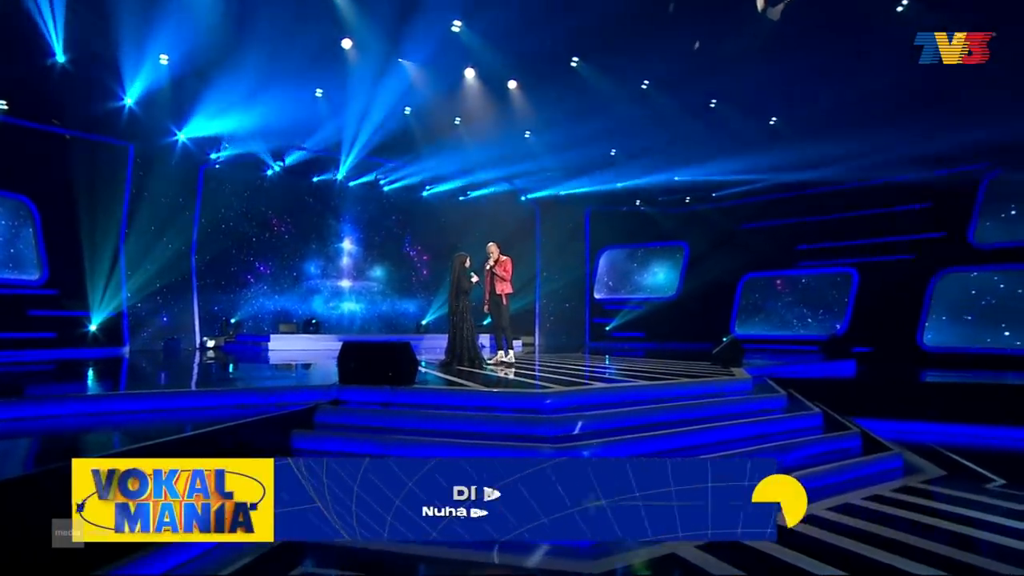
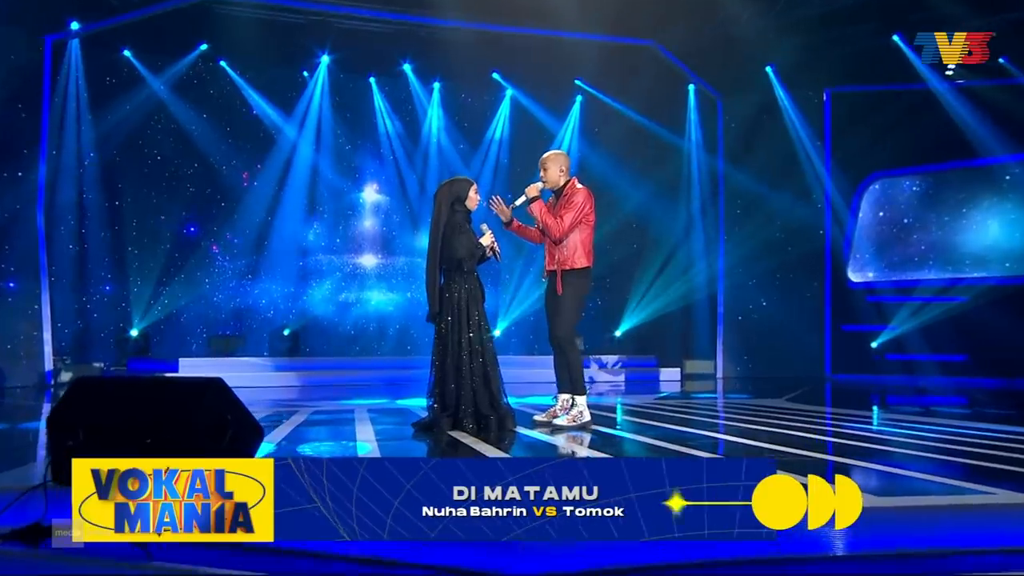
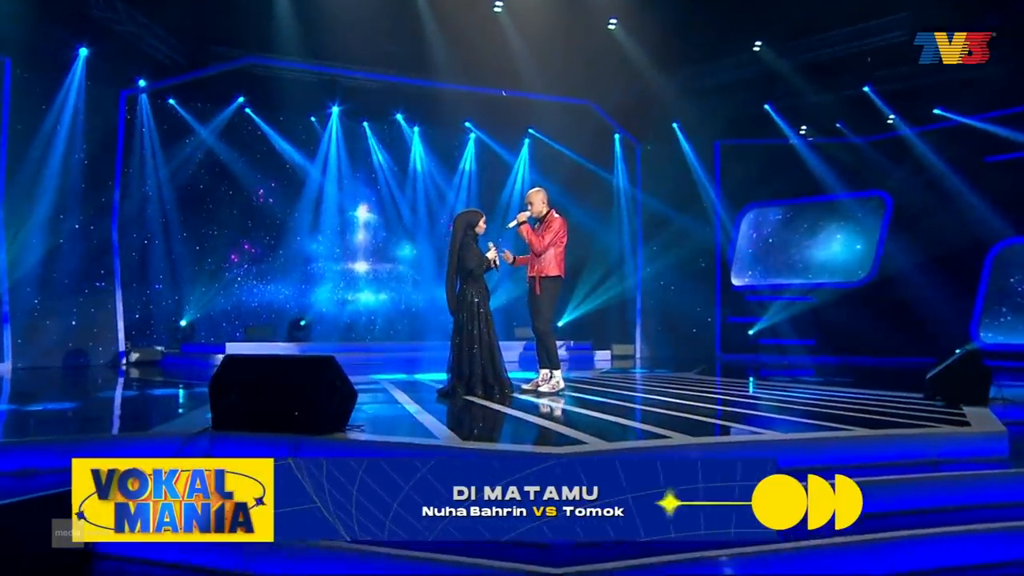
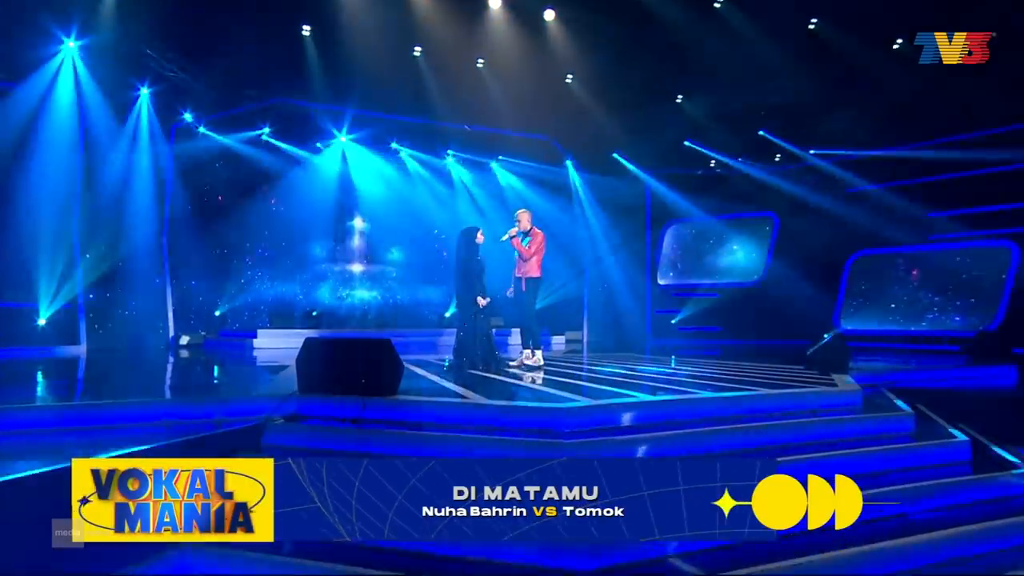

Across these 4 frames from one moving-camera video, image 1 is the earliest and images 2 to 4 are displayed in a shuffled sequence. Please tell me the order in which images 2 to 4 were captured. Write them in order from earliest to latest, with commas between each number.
4, 3, 2
